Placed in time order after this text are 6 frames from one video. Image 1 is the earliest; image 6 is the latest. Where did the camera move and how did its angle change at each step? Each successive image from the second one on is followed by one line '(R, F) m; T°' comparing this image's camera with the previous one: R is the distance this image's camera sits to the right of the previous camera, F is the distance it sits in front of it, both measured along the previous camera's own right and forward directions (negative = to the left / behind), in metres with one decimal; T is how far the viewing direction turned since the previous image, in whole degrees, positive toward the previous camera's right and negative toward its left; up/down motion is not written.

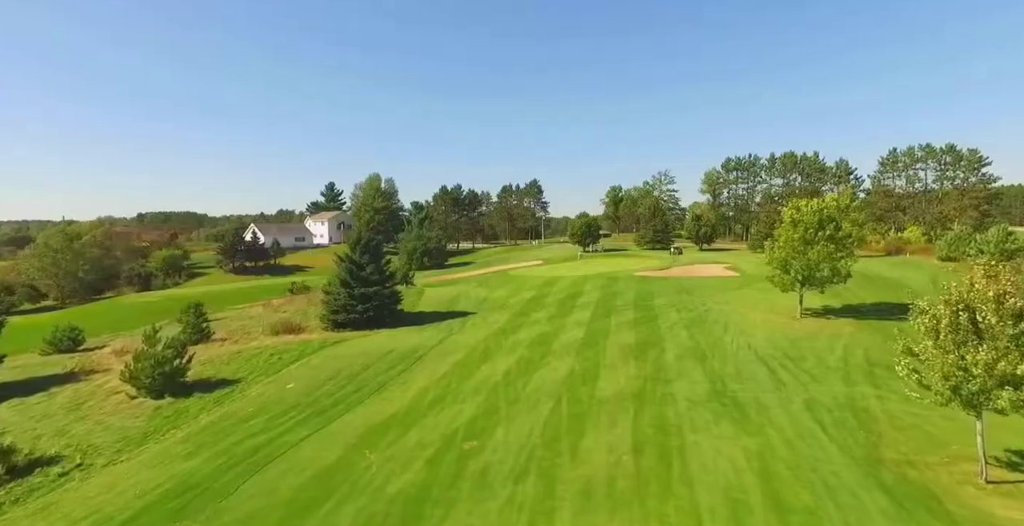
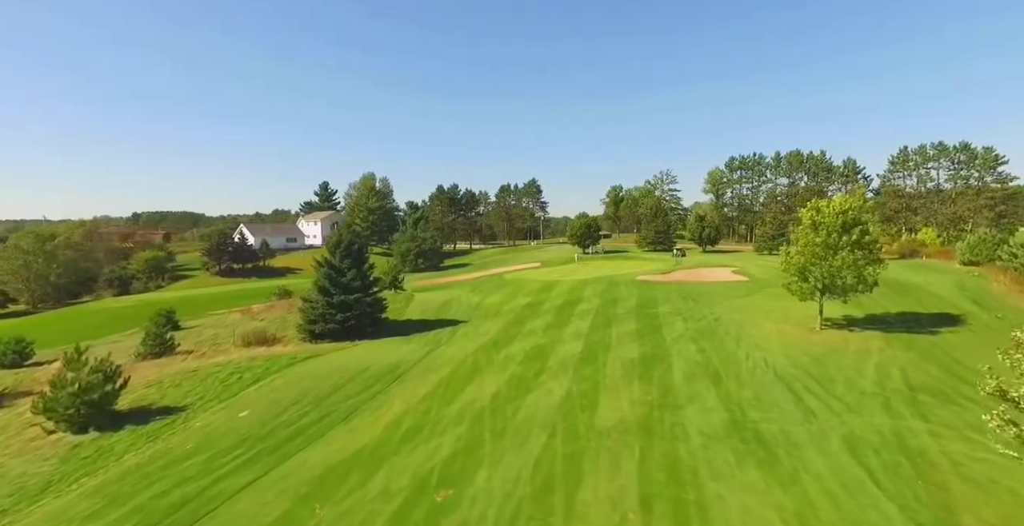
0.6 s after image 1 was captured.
(+0.4, +2.5) m; 0°
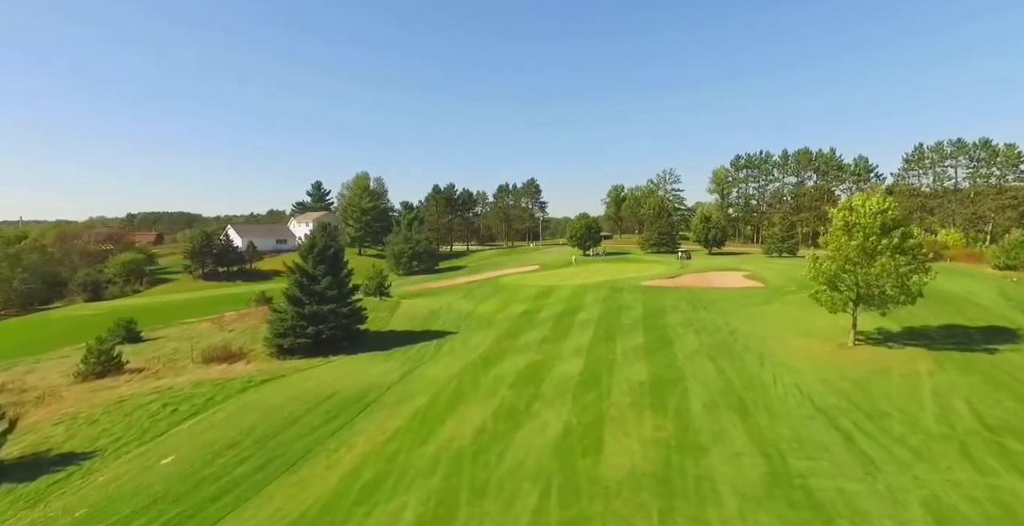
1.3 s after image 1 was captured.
(+0.4, +3.1) m; 0°
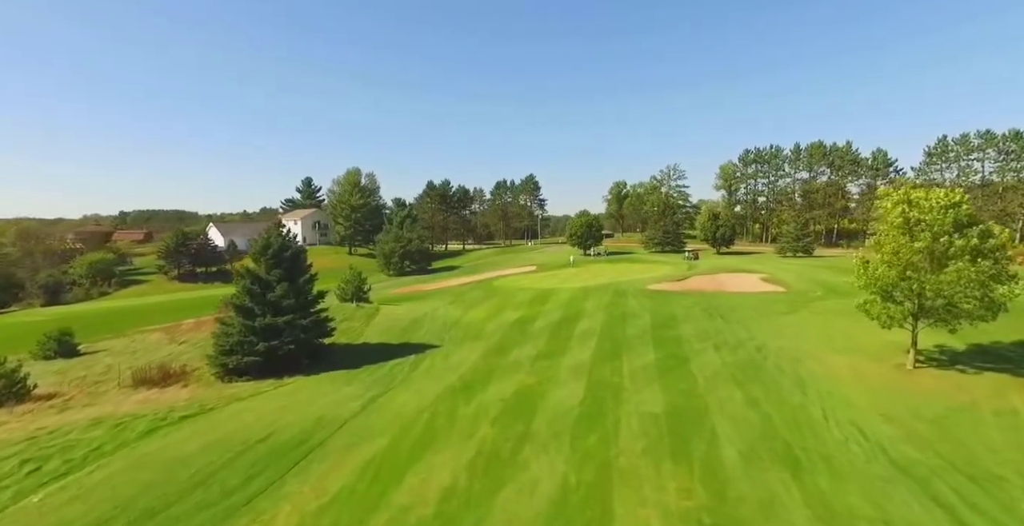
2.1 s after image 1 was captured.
(+0.5, +4.0) m; 0°
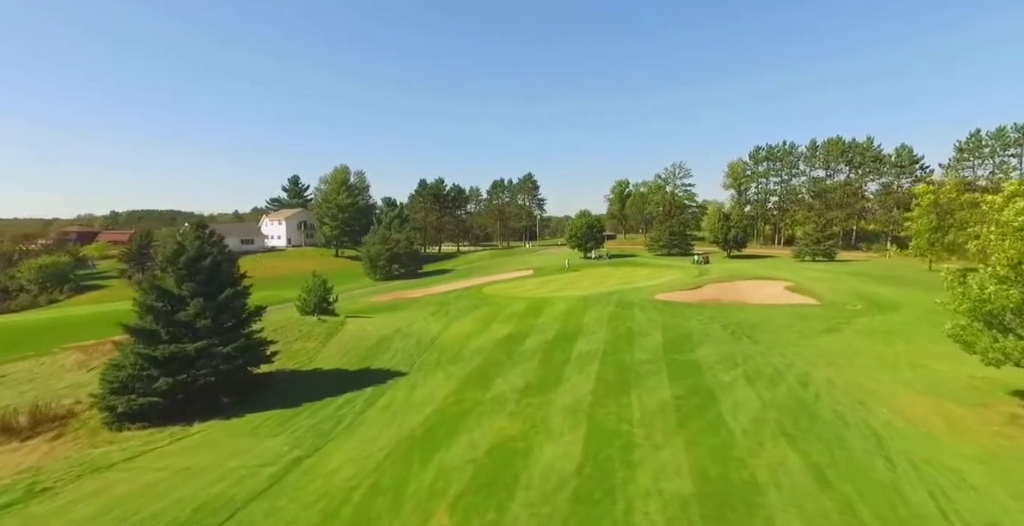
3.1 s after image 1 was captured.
(+0.7, +4.9) m; 0°
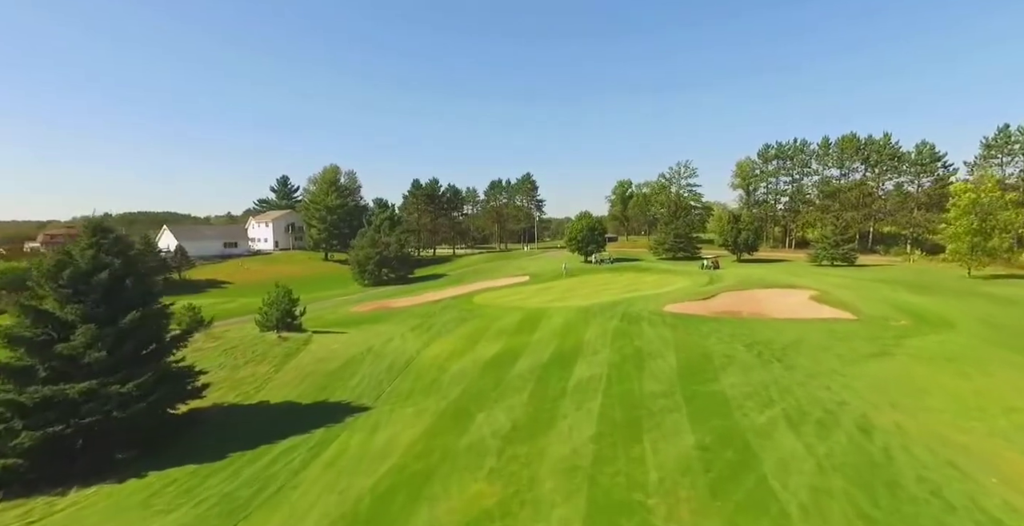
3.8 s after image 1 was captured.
(+0.5, +3.8) m; 0°
